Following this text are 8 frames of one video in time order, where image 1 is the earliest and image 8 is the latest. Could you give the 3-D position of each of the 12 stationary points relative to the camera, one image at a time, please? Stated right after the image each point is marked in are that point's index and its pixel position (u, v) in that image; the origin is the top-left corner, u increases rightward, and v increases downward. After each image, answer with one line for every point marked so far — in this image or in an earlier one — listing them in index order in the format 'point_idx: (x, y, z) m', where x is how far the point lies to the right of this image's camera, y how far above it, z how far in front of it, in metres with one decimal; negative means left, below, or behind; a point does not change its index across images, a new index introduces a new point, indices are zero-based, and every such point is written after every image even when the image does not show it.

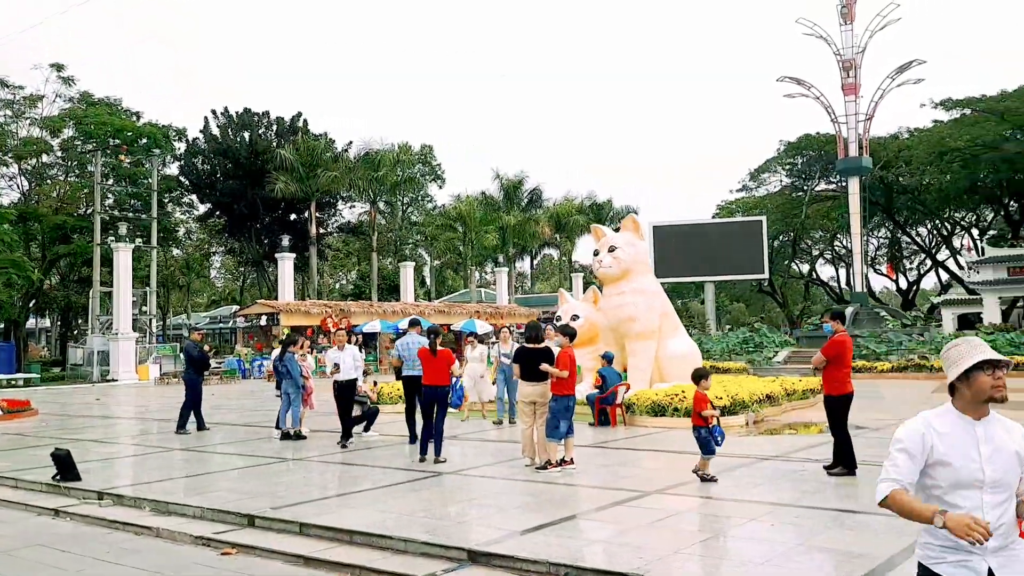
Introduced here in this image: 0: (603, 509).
0: (+0.6, -1.5, +6.3) m
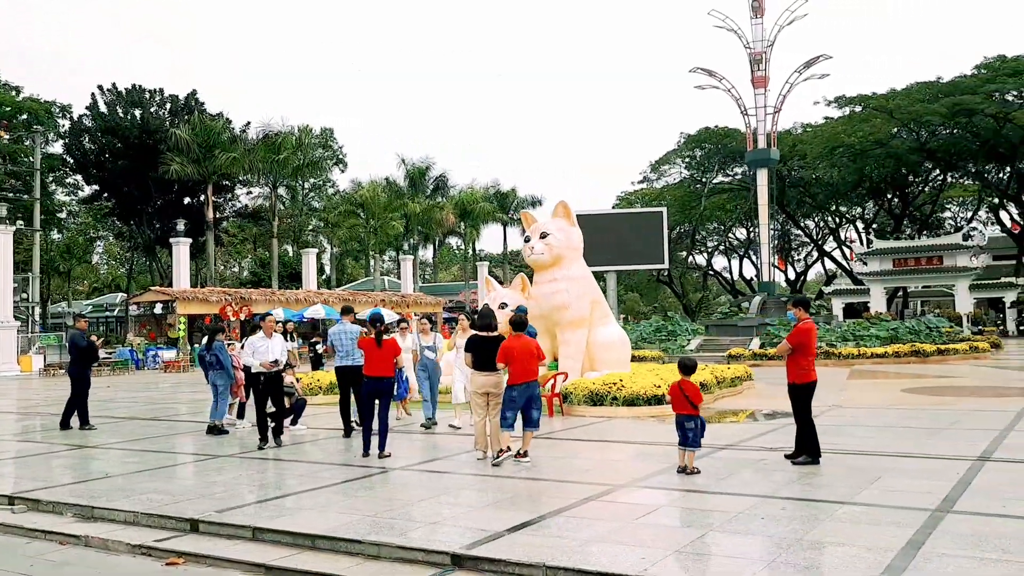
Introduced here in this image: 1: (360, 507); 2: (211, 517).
0: (+0.4, -1.4, +6.0) m
1: (-1.0, -1.5, +6.2) m
2: (-1.9, -1.5, +6.0) m
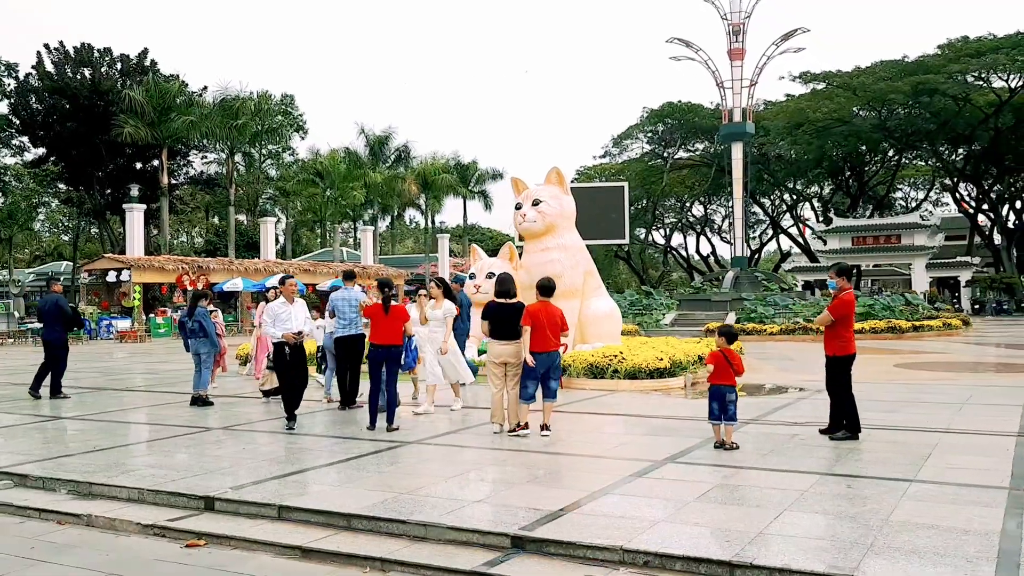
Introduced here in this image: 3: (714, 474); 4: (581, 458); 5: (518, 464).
0: (+0.7, -1.2, +5.6) m
1: (-0.8, -1.2, +5.8) m
2: (-1.7, -1.2, +5.5) m
3: (+1.3, -1.2, +5.7) m
4: (+0.5, -1.2, +6.6) m
5: (0.0, -1.2, +6.4) m
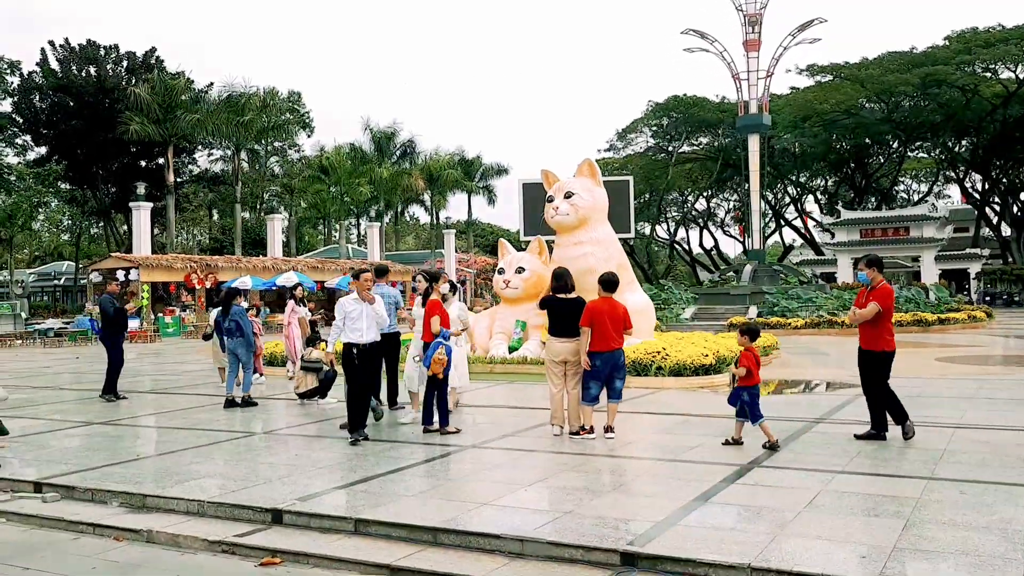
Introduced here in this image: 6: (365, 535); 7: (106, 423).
0: (+1.1, -1.1, +5.3) m
1: (-0.3, -1.2, +5.4) m
2: (-1.2, -1.2, +5.1) m
3: (+1.7, -1.1, +5.4) m
4: (+1.0, -1.2, +6.3) m
5: (+0.5, -1.2, +6.1) m
6: (-0.8, -1.3, +4.8) m
7: (-4.0, -1.3, +9.1) m
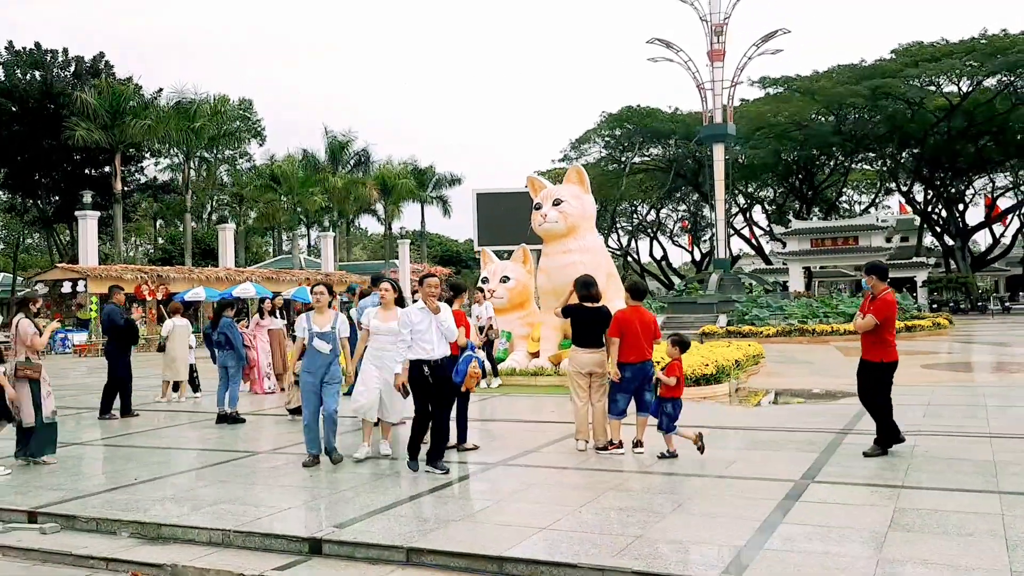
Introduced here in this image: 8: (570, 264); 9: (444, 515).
0: (+1.4, -1.2, +5.0) m
1: (0.0, -1.2, +5.0) m
2: (-0.9, -1.2, +4.7) m
3: (+2.0, -1.1, +5.1) m
4: (+1.2, -1.2, +6.0) m
5: (+0.8, -1.2, +5.7) m
6: (-0.4, -1.3, +4.4) m
7: (-3.9, -1.4, +8.5) m
8: (+0.8, +0.3, +12.4) m
9: (-0.4, -1.2, +5.1) m
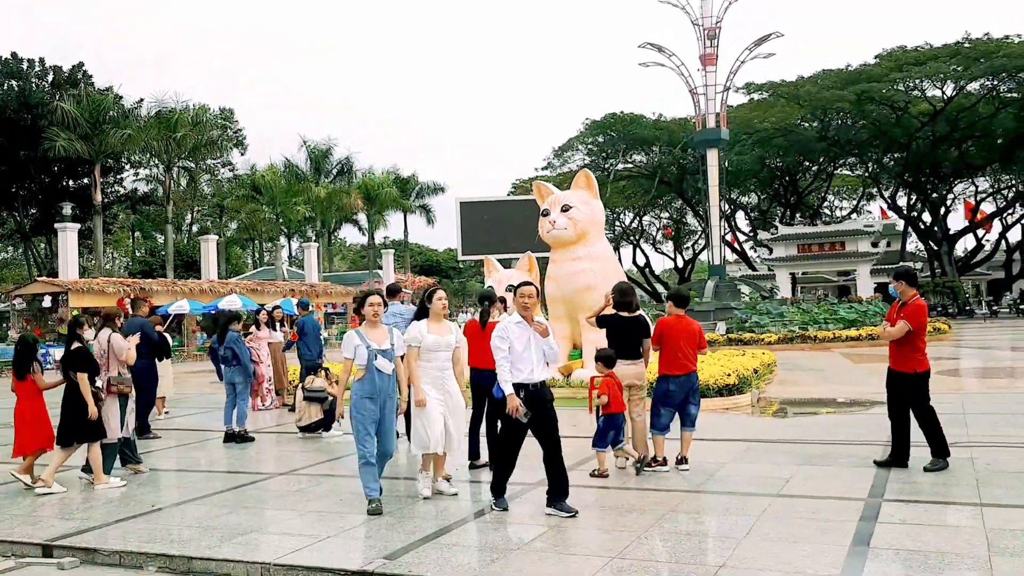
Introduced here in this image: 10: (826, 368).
0: (+1.7, -1.2, +4.6) m
1: (+0.3, -1.3, +4.7) m
2: (-0.6, -1.3, +4.3) m
3: (+2.3, -1.2, +4.8) m
4: (+1.5, -1.2, +5.7) m
5: (+1.0, -1.3, +5.4) m
6: (-0.1, -1.3, +4.0) m
7: (-3.7, -1.5, +8.1) m
8: (+0.9, +0.2, +12.0) m
9: (-0.1, -1.3, +4.8) m
10: (+5.0, -1.3, +14.7) m
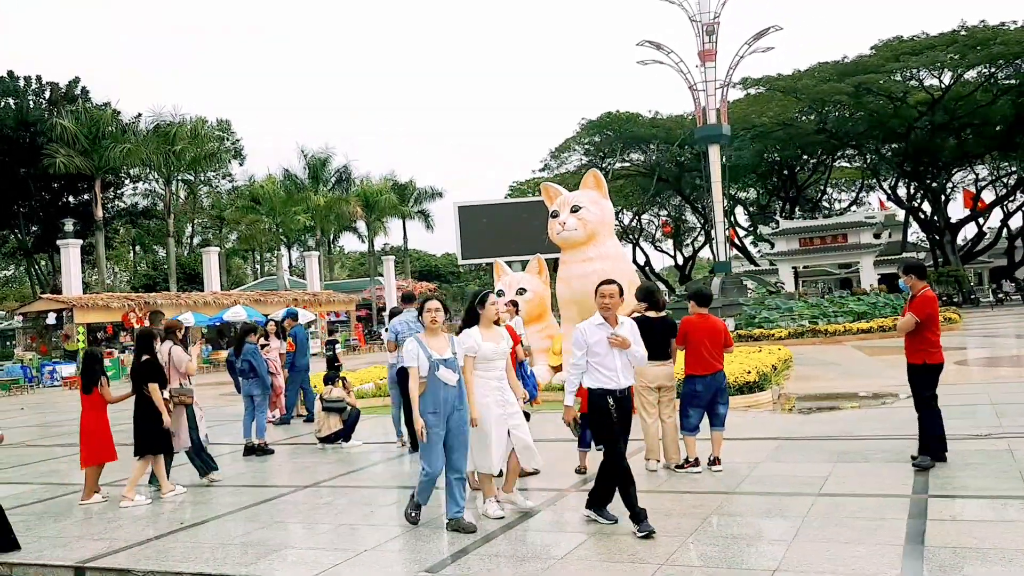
0: (+1.9, -1.2, +4.5) m
1: (+0.5, -1.3, +4.6) m
2: (-0.4, -1.3, +4.2) m
3: (+2.5, -1.1, +4.7) m
4: (+1.7, -1.2, +5.6) m
5: (+1.2, -1.3, +5.3) m
6: (+0.1, -1.4, +3.9) m
7: (-3.5, -1.7, +8.0) m
8: (+1.0, +0.2, +11.9) m
9: (+0.1, -1.3, +4.7) m
10: (+5.1, -1.2, +14.6) m
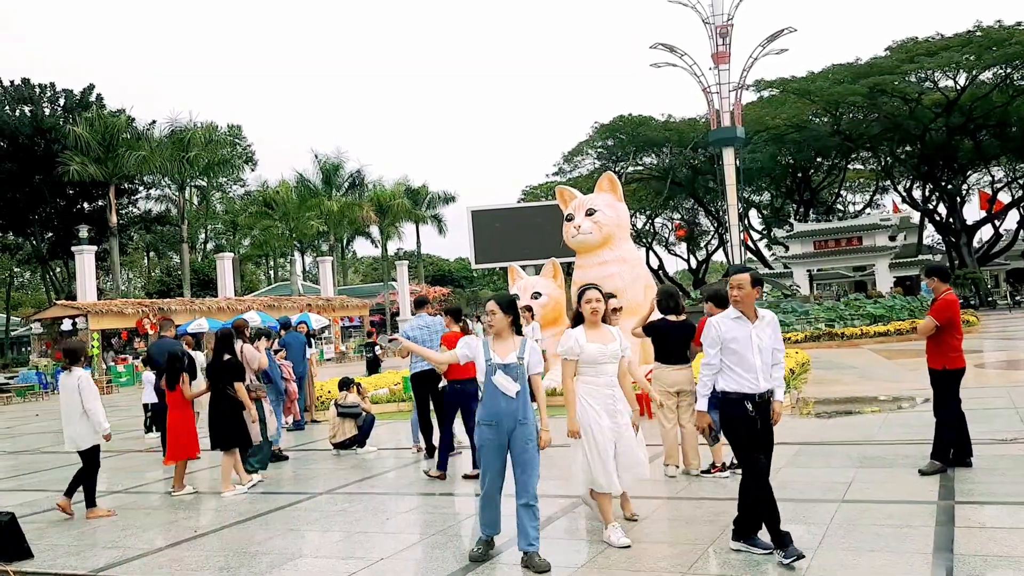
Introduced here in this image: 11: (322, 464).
0: (+2.0, -1.2, +4.4) m
1: (+0.6, -1.3, +4.5) m
2: (-0.3, -1.4, +4.2) m
3: (+2.6, -1.1, +4.6) m
4: (+1.8, -1.2, +5.5) m
5: (+1.3, -1.3, +5.2) m
6: (+0.2, -1.4, +3.8) m
7: (-3.4, -1.7, +7.9) m
8: (+1.2, +0.1, +11.9) m
9: (+0.2, -1.3, +4.6) m
10: (+5.4, -1.2, +14.4) m
11: (-1.8, -1.6, +8.5) m
